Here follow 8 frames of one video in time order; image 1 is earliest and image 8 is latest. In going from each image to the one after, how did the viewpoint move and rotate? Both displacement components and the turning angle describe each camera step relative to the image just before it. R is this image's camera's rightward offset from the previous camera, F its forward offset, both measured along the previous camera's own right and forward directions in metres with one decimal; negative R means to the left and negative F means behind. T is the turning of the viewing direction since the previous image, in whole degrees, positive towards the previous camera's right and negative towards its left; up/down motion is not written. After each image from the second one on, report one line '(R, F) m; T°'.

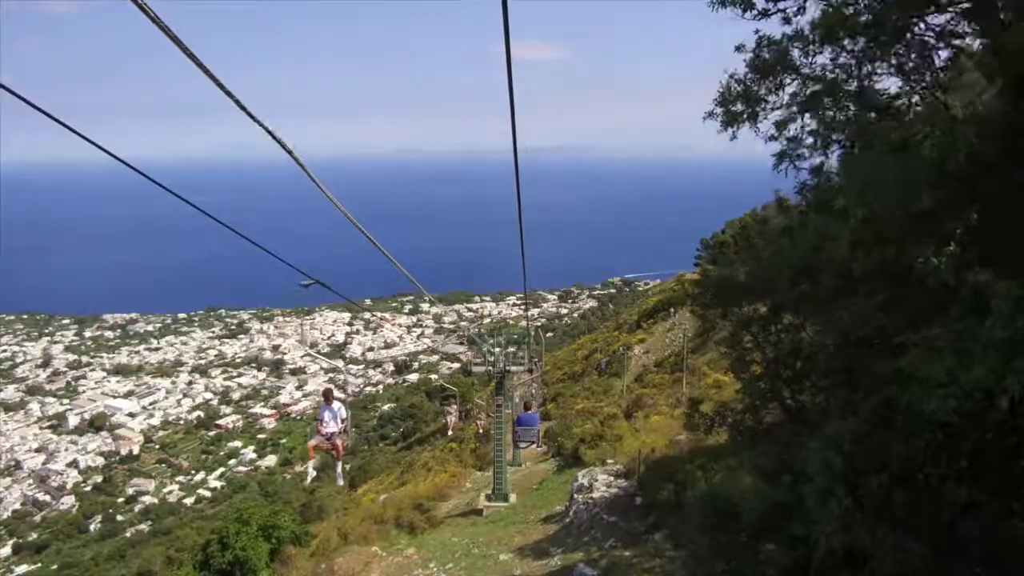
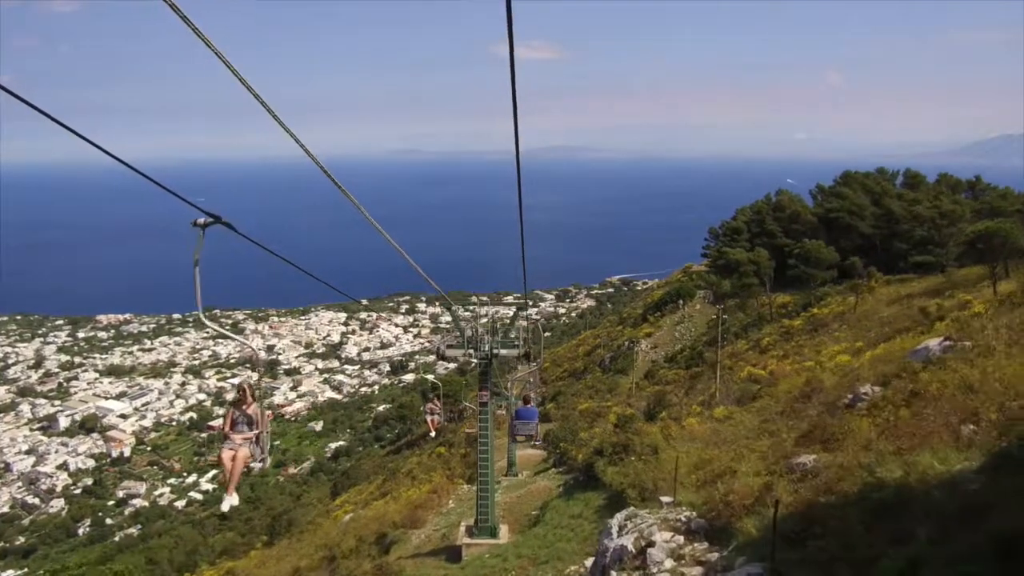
(0.0, +1.2) m; 0°
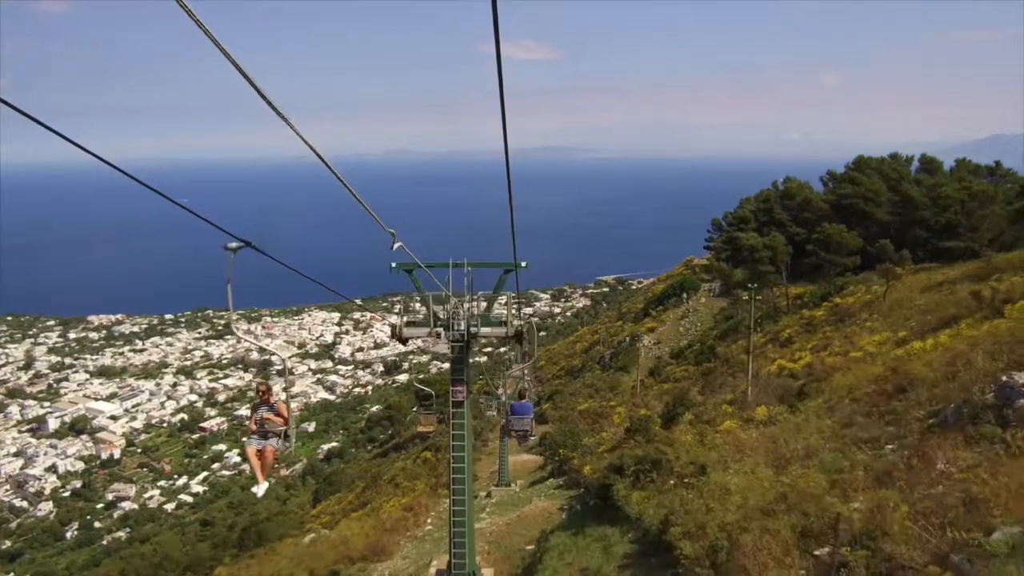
(0.0, +0.8) m; 0°
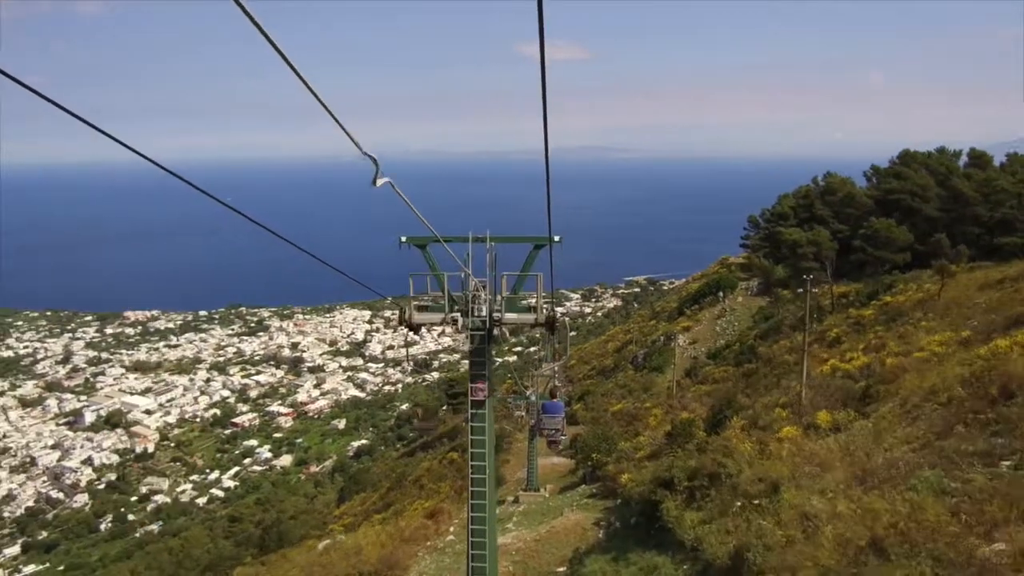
(0.0, +0.3) m; -2°
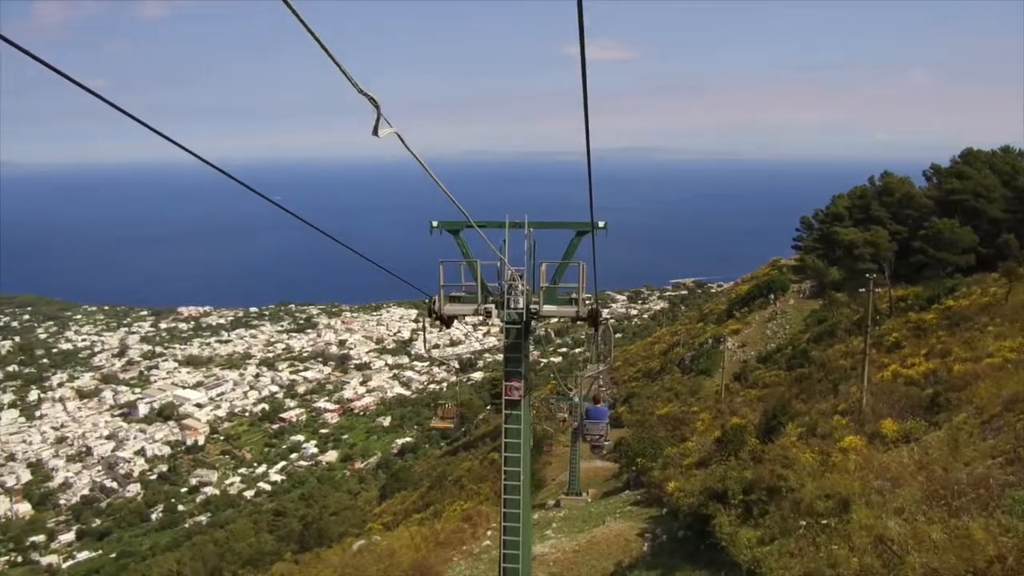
(0.0, +0.1) m; -4°
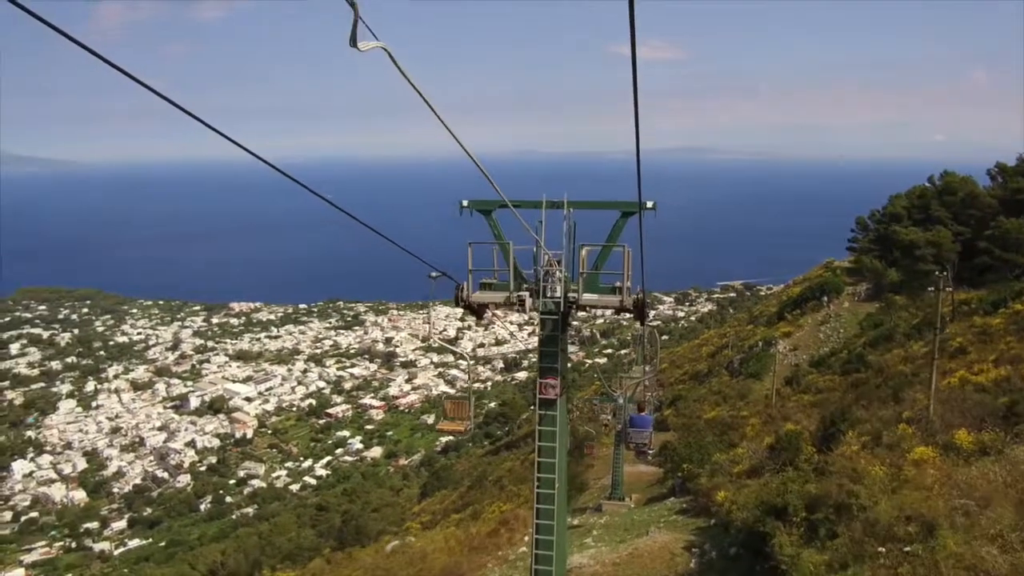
(0.0, +0.2) m; -4°
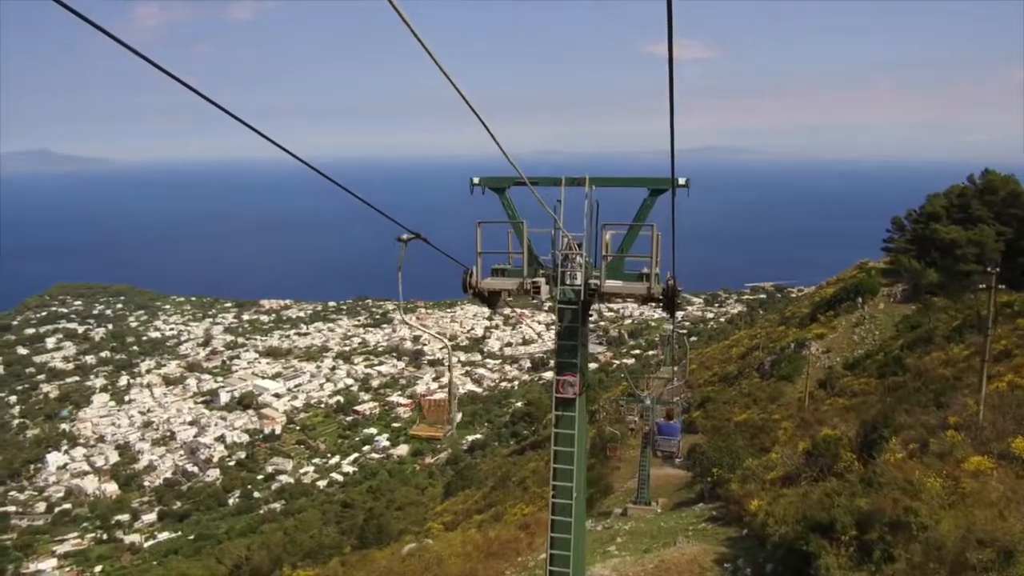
(0.0, +0.1) m; -2°
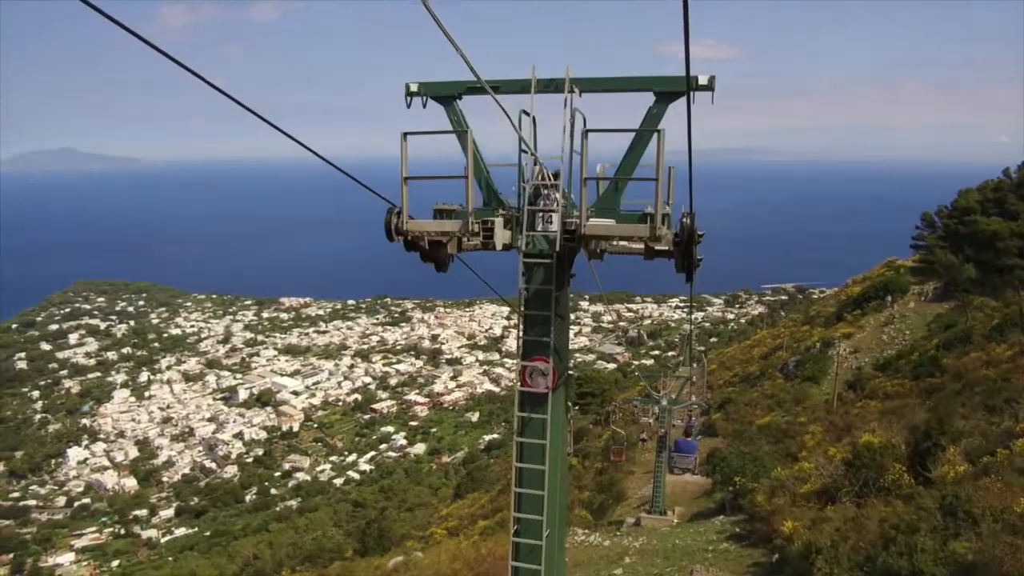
(+0.1, +0.4) m; -2°
